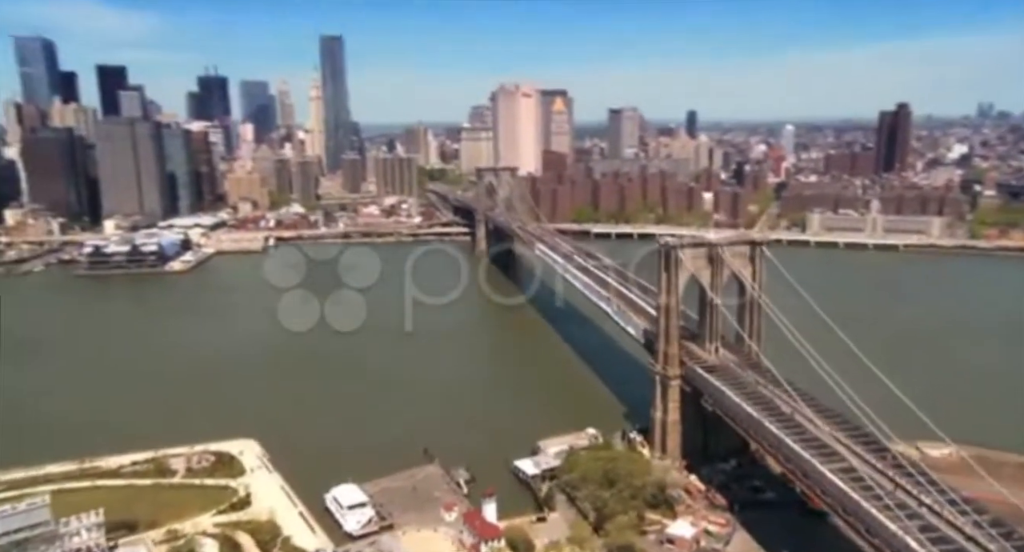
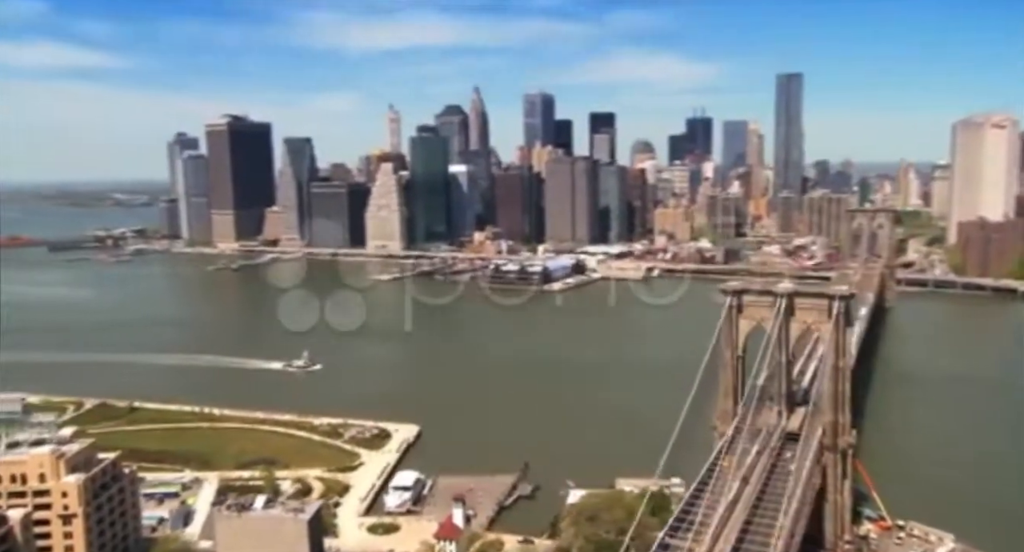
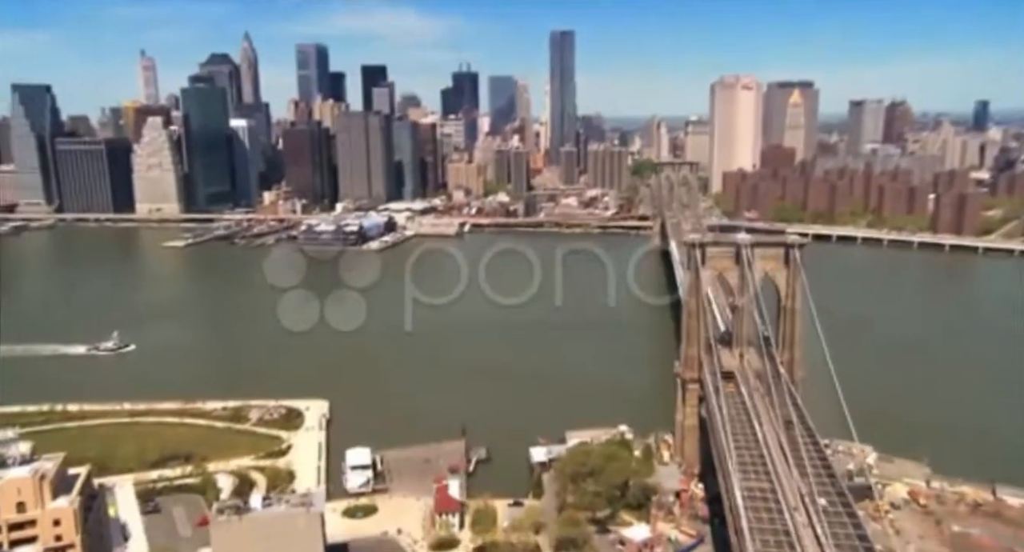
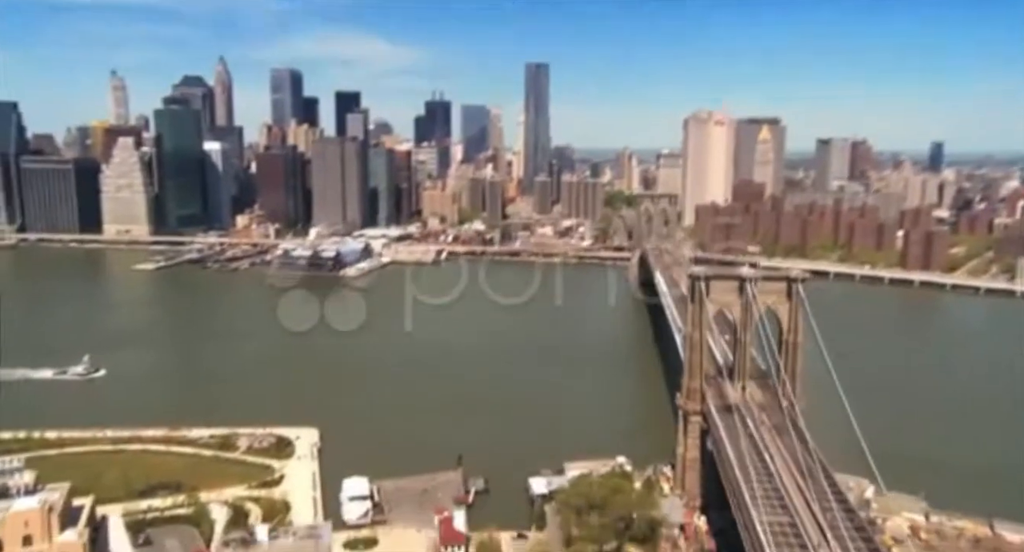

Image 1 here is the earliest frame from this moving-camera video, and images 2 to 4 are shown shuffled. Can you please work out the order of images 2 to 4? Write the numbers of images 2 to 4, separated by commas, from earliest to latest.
4, 3, 2
